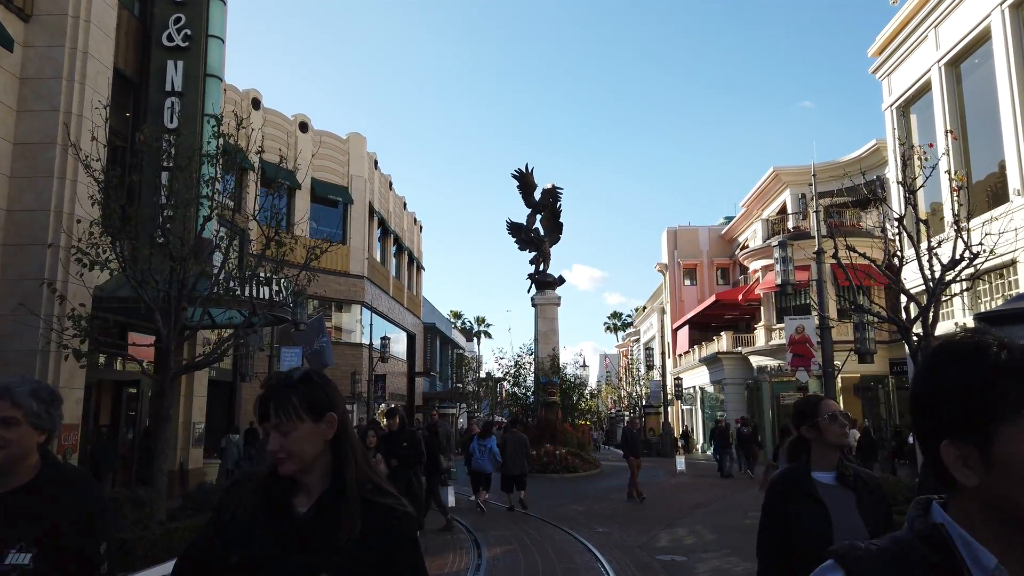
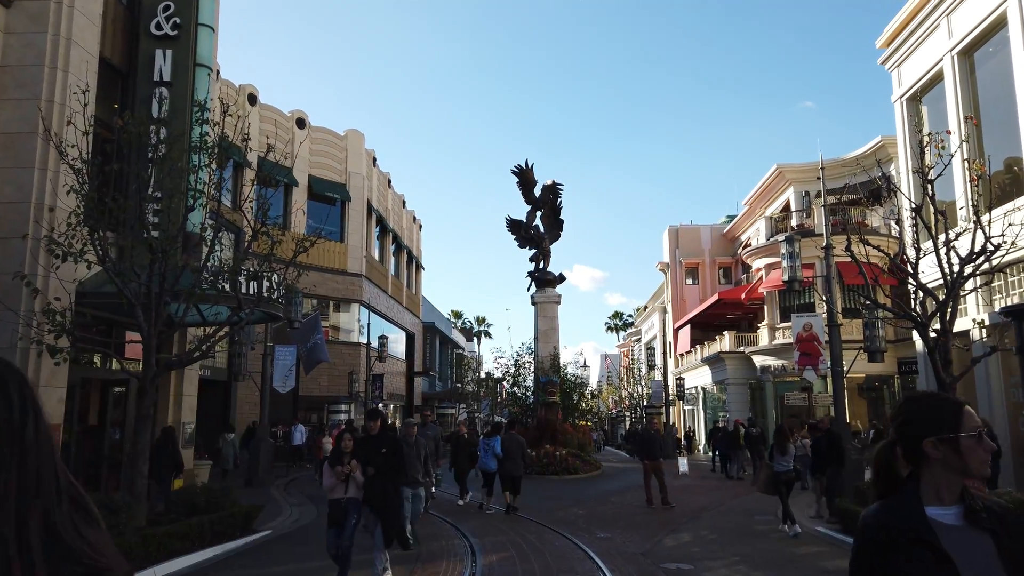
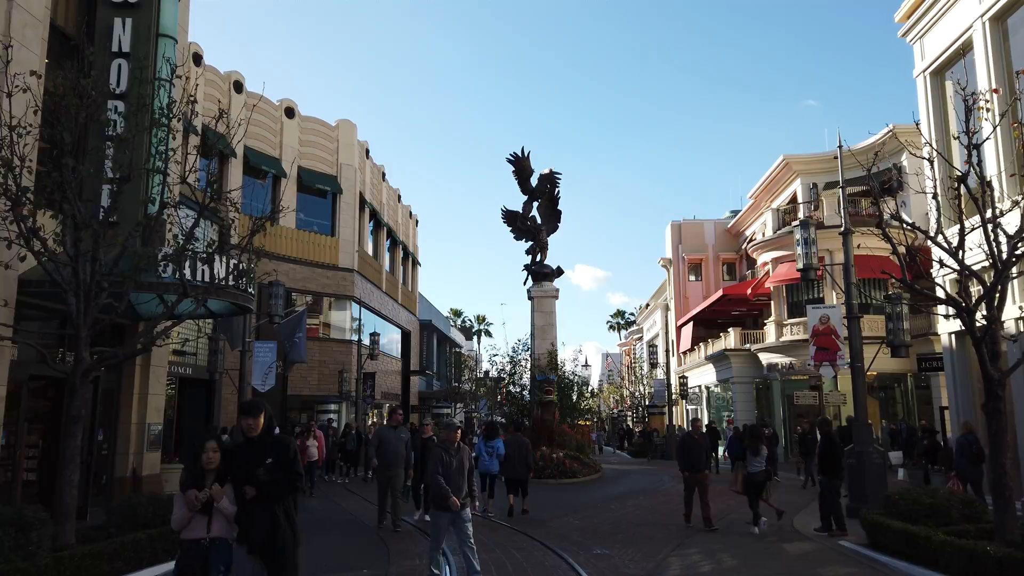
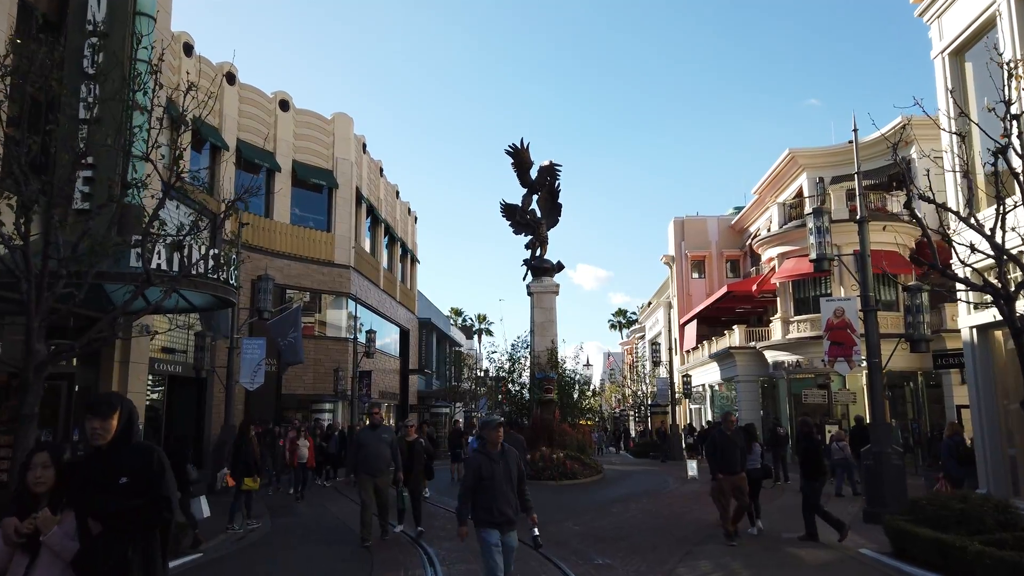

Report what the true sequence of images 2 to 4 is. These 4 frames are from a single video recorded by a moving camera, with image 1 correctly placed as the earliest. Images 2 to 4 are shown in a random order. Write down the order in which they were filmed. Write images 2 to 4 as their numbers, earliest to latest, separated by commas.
2, 3, 4
